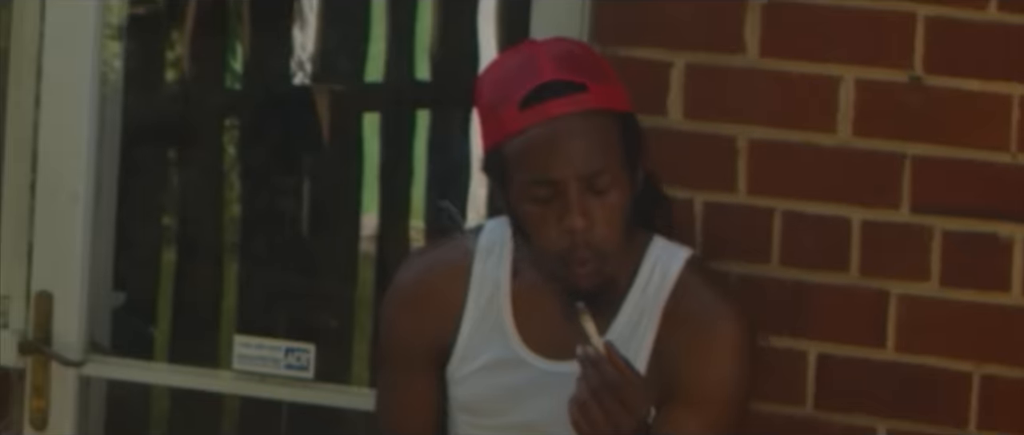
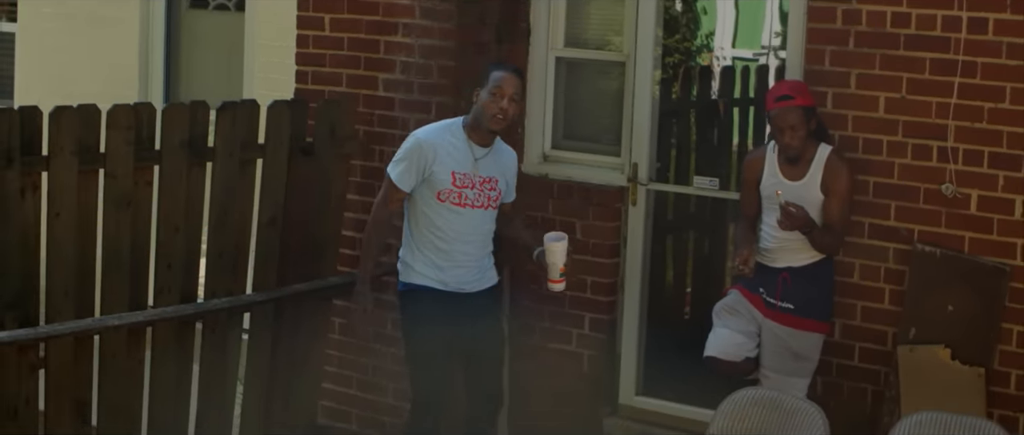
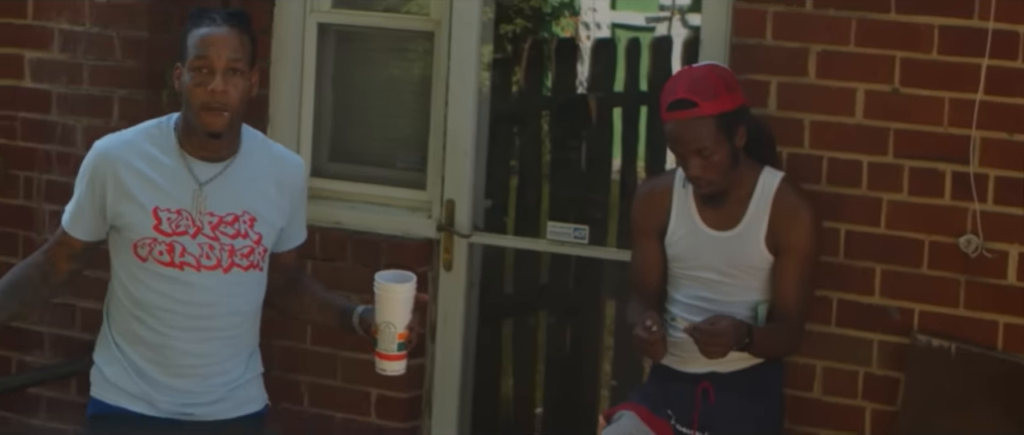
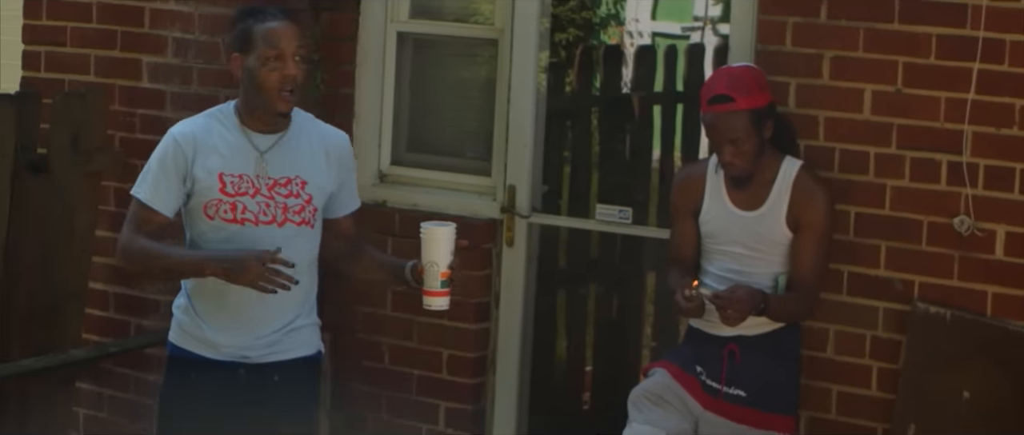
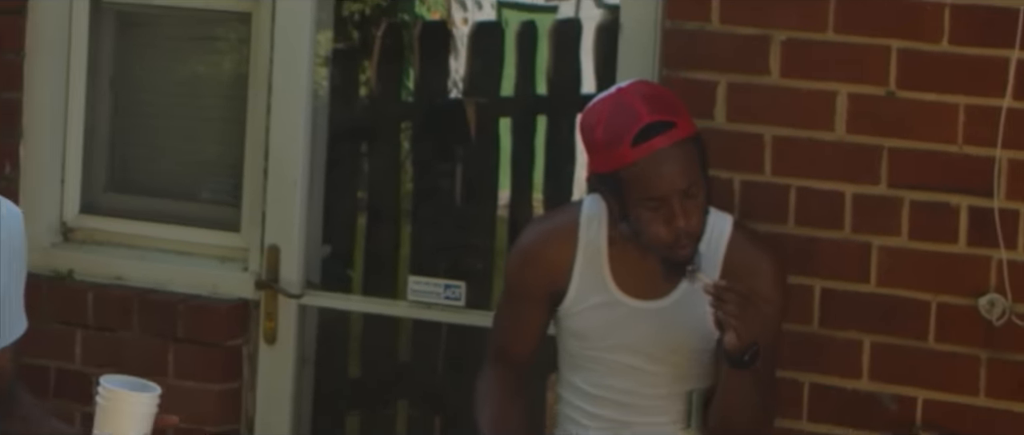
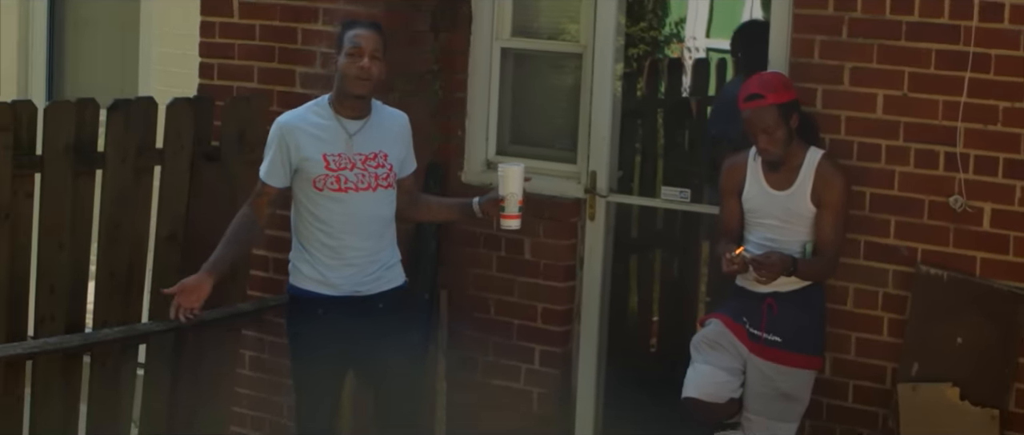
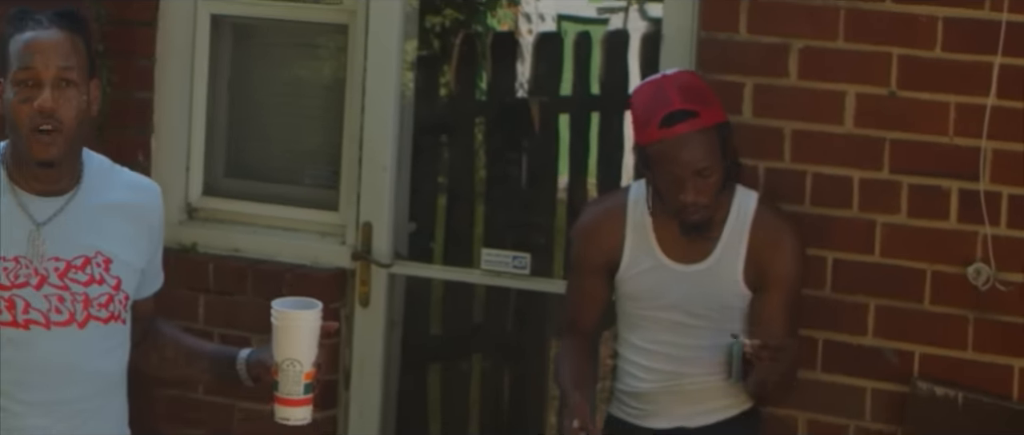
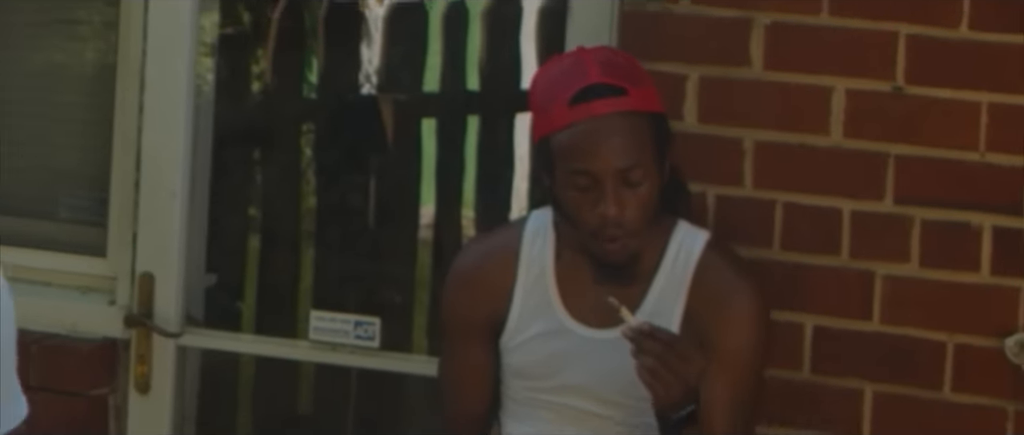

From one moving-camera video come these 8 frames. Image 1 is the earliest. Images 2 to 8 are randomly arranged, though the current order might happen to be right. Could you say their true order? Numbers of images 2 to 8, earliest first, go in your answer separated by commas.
8, 5, 7, 3, 4, 6, 2
